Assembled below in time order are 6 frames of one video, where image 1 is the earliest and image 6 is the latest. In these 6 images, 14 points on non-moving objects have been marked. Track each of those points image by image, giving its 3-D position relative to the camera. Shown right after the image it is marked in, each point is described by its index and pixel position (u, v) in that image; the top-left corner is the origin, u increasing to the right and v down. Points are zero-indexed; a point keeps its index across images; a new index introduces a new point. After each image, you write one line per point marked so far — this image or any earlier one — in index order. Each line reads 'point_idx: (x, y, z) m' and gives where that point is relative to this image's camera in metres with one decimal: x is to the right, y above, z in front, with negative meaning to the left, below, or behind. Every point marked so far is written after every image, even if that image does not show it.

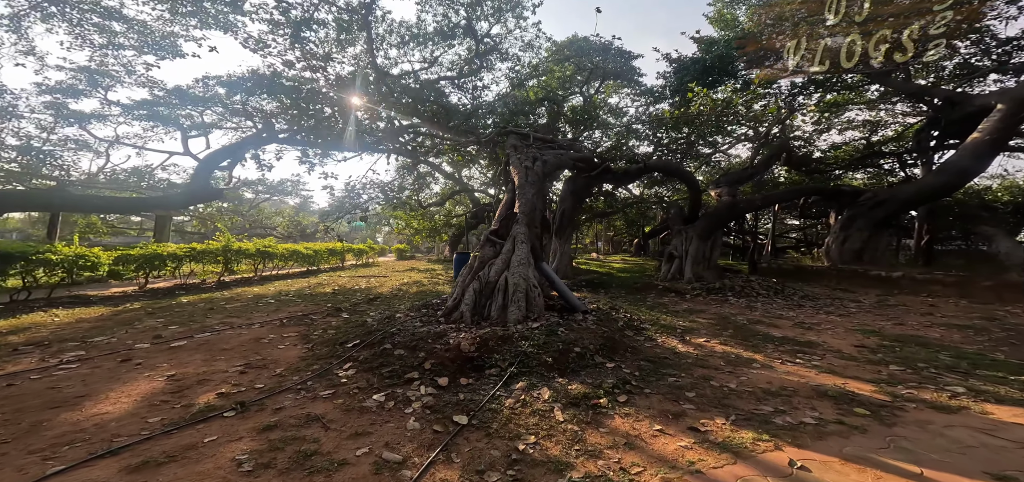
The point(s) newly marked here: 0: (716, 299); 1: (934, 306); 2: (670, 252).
0: (+3.6, -1.0, +7.0) m
1: (+7.2, -1.1, +6.9) m
2: (+3.8, -0.3, +9.5) m
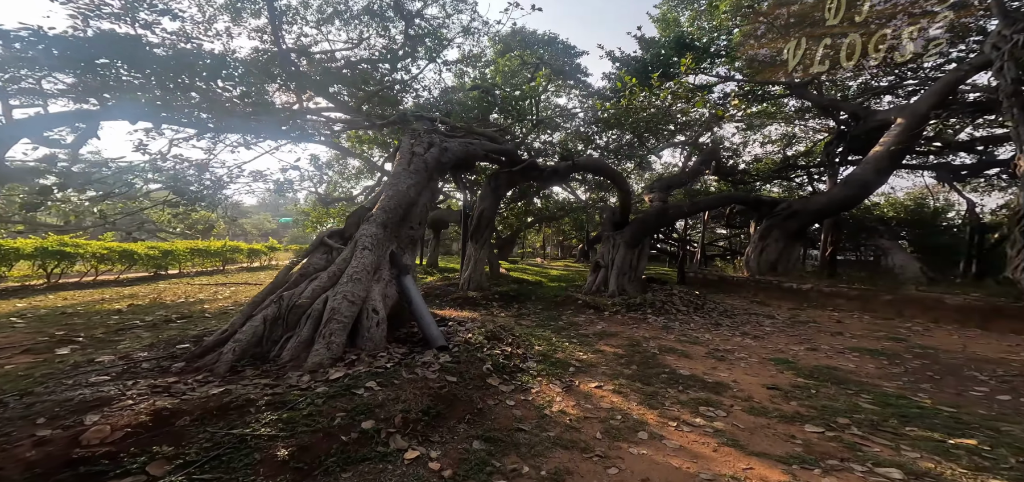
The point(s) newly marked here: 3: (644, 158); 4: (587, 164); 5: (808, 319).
0: (+1.9, -1.2, +6.3) m
1: (+5.5, -1.3, +6.6) m
2: (+1.9, -0.4, +8.8) m
3: (+4.3, +2.8, +12.8) m
4: (+1.7, +1.8, +9.0) m
5: (+5.1, -1.3, +6.8) m
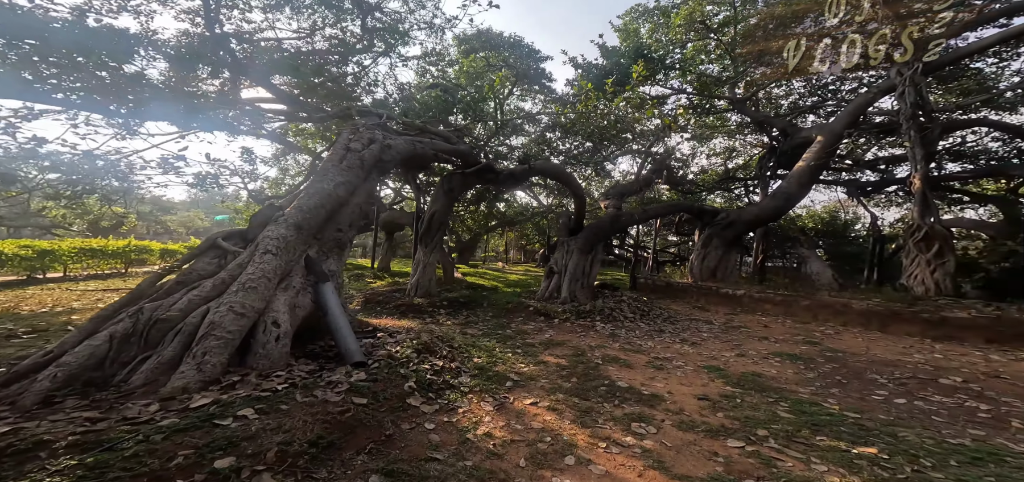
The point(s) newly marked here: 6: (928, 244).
0: (+1.1, -1.3, +6.3) m
1: (+4.6, -1.5, +6.9) m
2: (+0.9, -0.6, +8.7) m
3: (+2.9, +2.6, +13.0) m
4: (+0.7, +1.6, +8.9) m
5: (+4.2, -1.5, +7.0) m
6: (+8.6, 0.0, +8.5) m
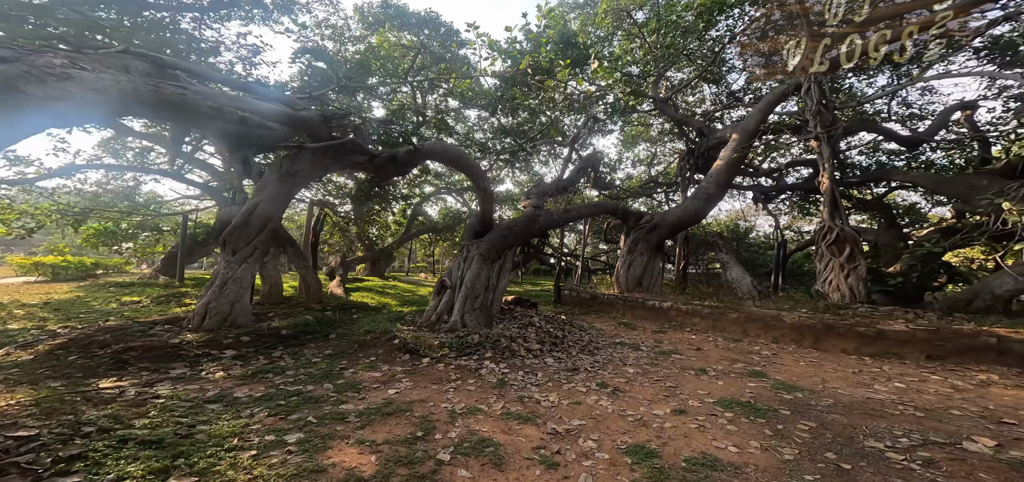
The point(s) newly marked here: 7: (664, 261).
0: (-0.6, -1.3, +4.2) m
1: (+2.8, -1.5, +5.4) m
2: (-1.2, -0.6, +6.6) m
3: (+0.1, +2.4, +11.3) m
4: (-1.5, +1.6, +6.8) m
5: (+2.3, -1.5, +5.5) m
6: (+6.4, -0.1, +7.7) m
7: (+4.2, -0.5, +10.5) m
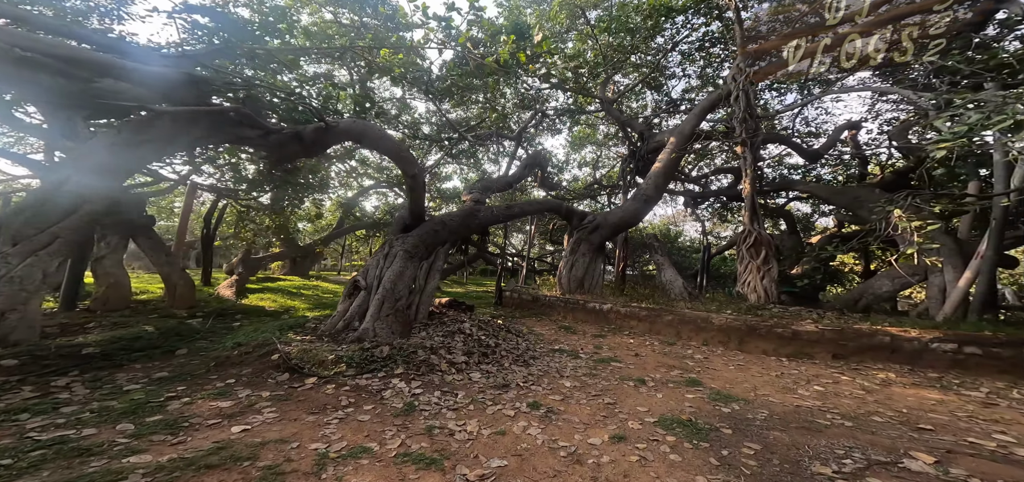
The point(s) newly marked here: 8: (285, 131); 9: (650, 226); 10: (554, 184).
0: (-1.4, -1.2, +3.4) m
1: (+1.7, -1.5, +5.2) m
2: (-2.4, -0.5, +5.7) m
3: (-1.8, +2.5, +10.5) m
4: (-2.6, +1.7, +5.9) m
5: (+1.3, -1.5, +5.2) m
6: (+5.0, -0.2, +8.0) m
7: (+2.4, -0.5, +10.4) m
8: (-3.2, +1.6, +5.7) m
9: (+5.0, +0.6, +14.6) m
10: (+1.1, +2.0, +13.1) m
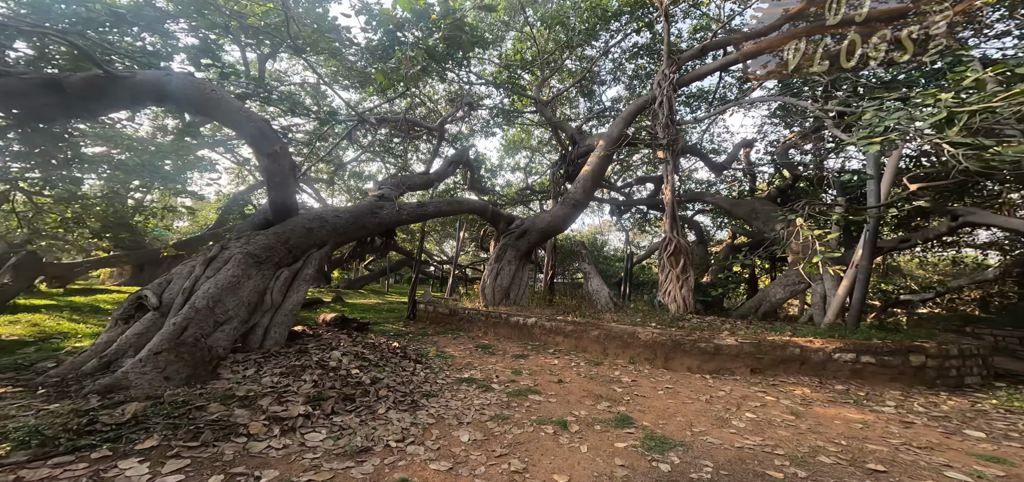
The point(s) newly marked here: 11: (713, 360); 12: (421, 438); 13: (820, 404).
0: (-2.2, -1.2, +2.1) m
1: (+0.6, -1.6, +4.3) m
2: (-3.6, -0.5, +4.2) m
3: (-3.8, +2.4, +9.1) m
4: (-3.8, +1.7, +4.3) m
5: (+0.1, -1.5, +4.3) m
6: (+3.3, -0.3, +7.8) m
7: (+0.2, -0.7, +9.6) m
8: (-4.3, +1.7, +4.0) m
9: (+2.1, +0.3, +14.3) m
10: (-1.5, +1.8, +12.1) m
11: (+2.8, -1.7, +5.4) m
12: (-0.7, -1.4, +2.7) m
13: (+3.6, -1.9, +4.5) m
